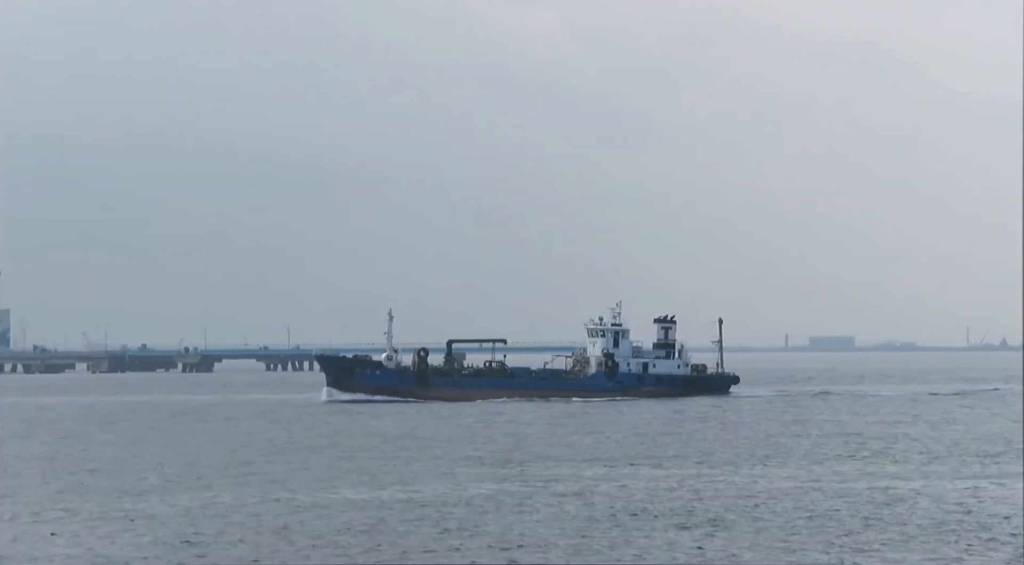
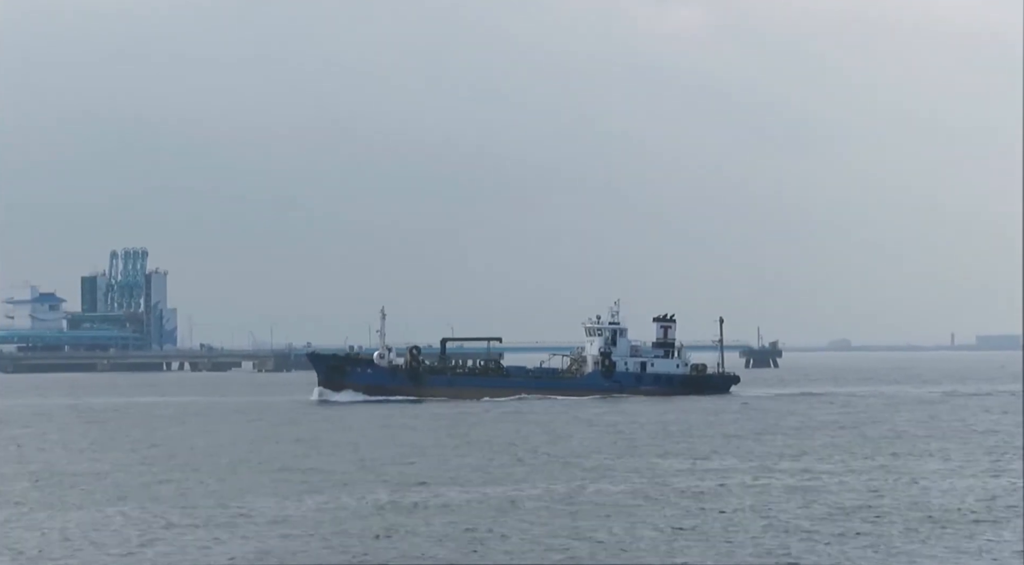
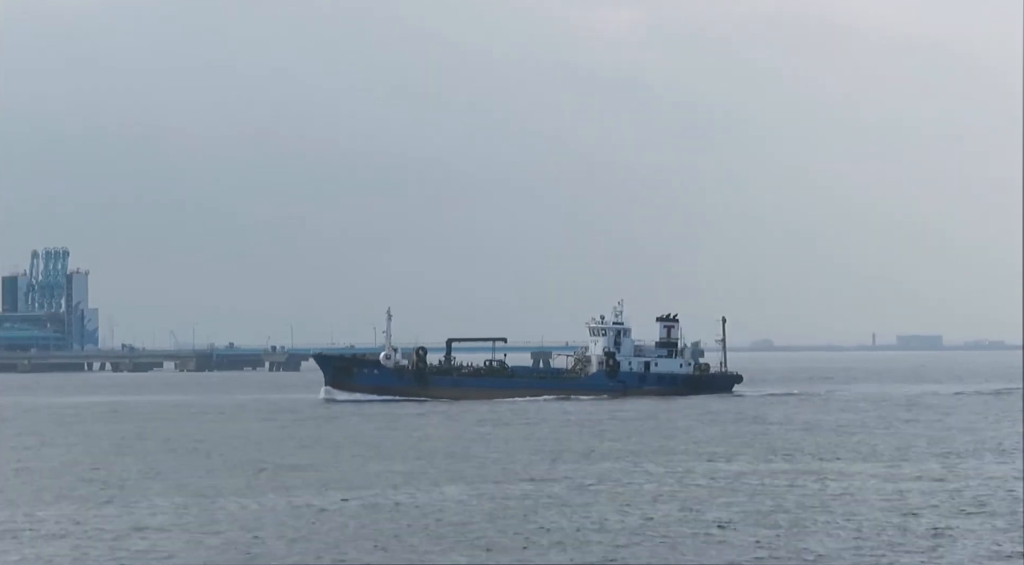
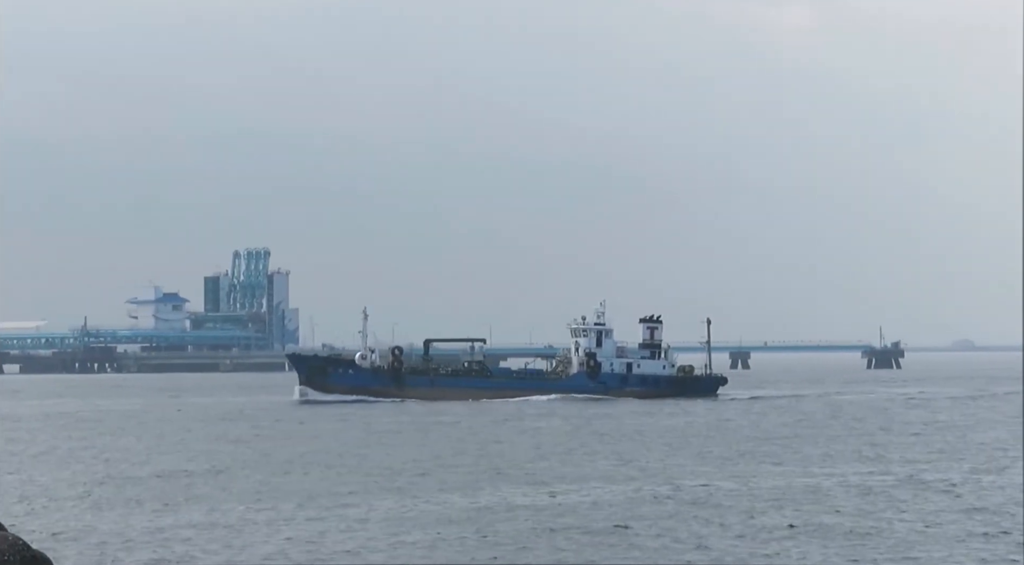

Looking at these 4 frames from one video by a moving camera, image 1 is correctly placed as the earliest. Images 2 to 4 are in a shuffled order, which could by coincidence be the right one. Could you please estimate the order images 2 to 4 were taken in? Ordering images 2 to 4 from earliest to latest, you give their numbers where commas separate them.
3, 2, 4
